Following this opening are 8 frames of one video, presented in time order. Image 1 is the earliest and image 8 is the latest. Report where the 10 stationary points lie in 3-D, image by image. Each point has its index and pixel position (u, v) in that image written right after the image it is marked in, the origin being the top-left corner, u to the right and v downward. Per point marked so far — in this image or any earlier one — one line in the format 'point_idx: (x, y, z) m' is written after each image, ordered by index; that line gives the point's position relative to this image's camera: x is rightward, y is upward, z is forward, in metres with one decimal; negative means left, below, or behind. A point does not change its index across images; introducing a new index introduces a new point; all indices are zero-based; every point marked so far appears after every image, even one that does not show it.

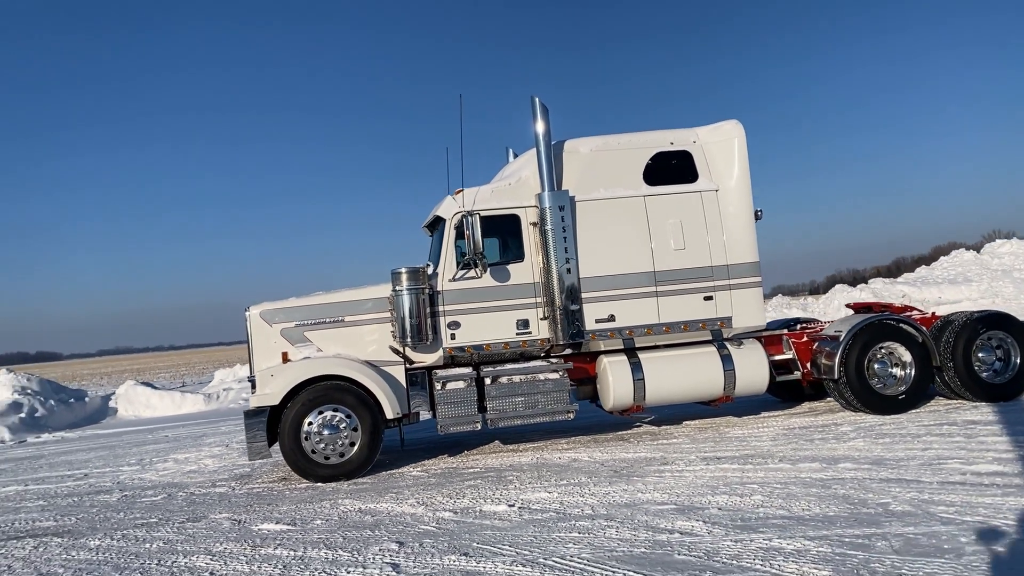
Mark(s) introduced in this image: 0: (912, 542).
0: (+1.9, -1.2, +3.8) m
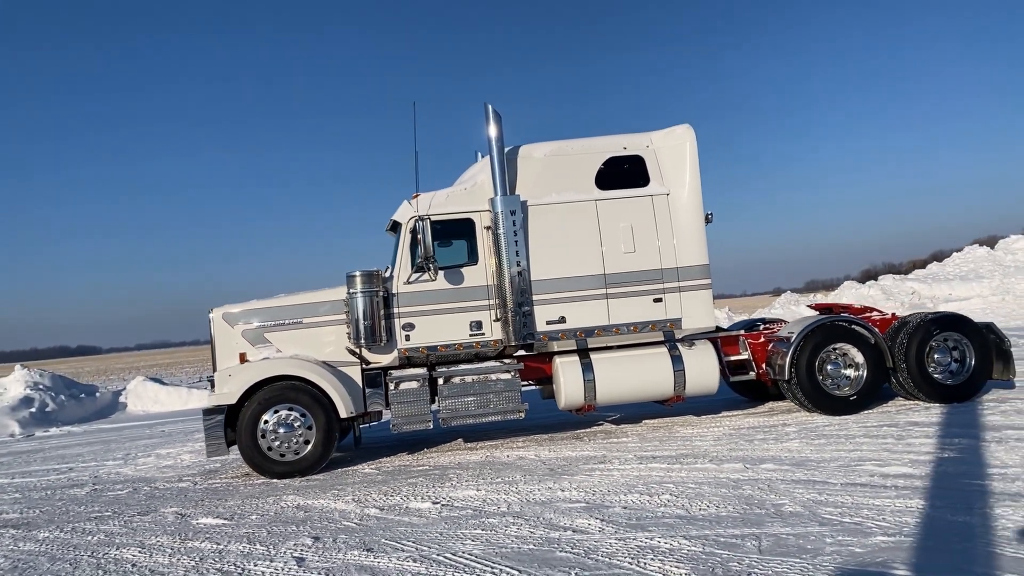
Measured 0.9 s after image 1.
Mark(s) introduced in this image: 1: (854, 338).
0: (+1.3, -1.2, +4.0) m
1: (+3.3, -0.5, +7.9) m
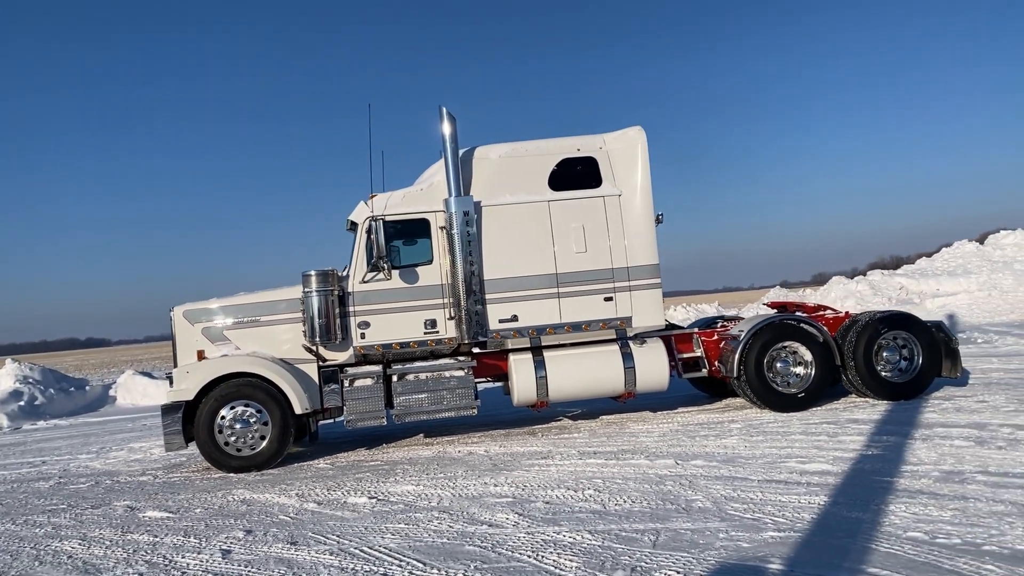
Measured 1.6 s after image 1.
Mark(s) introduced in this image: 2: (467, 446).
0: (+0.8, -1.3, +4.1) m
1: (+2.9, -0.5, +8.0) m
2: (-0.4, -1.5, +7.6) m
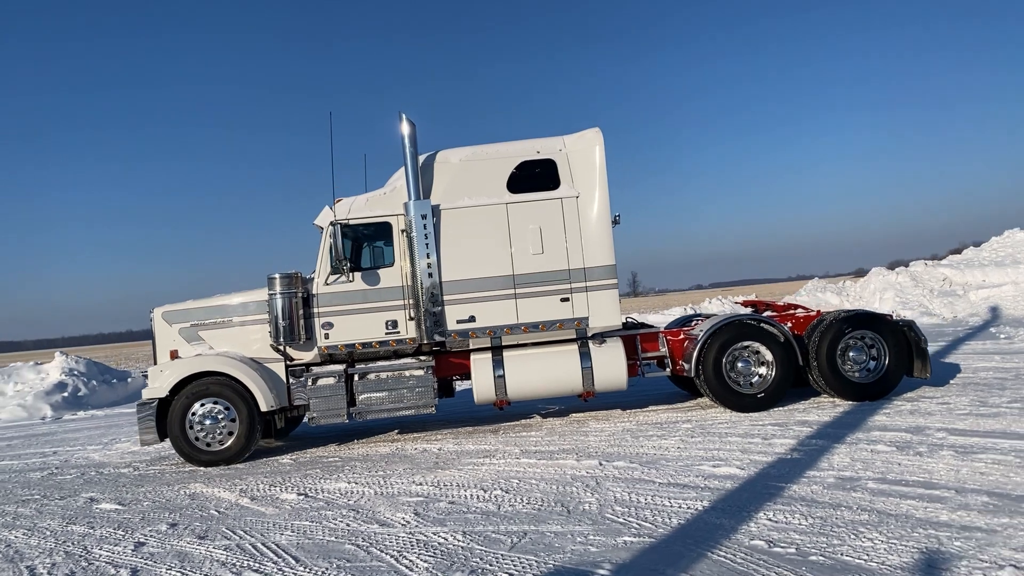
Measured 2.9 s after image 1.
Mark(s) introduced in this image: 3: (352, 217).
0: (+0.1, -1.3, +4.2) m
1: (+2.5, -0.5, +8.0) m
2: (-0.9, -1.5, +7.9) m
3: (-1.6, +0.7, +8.1) m
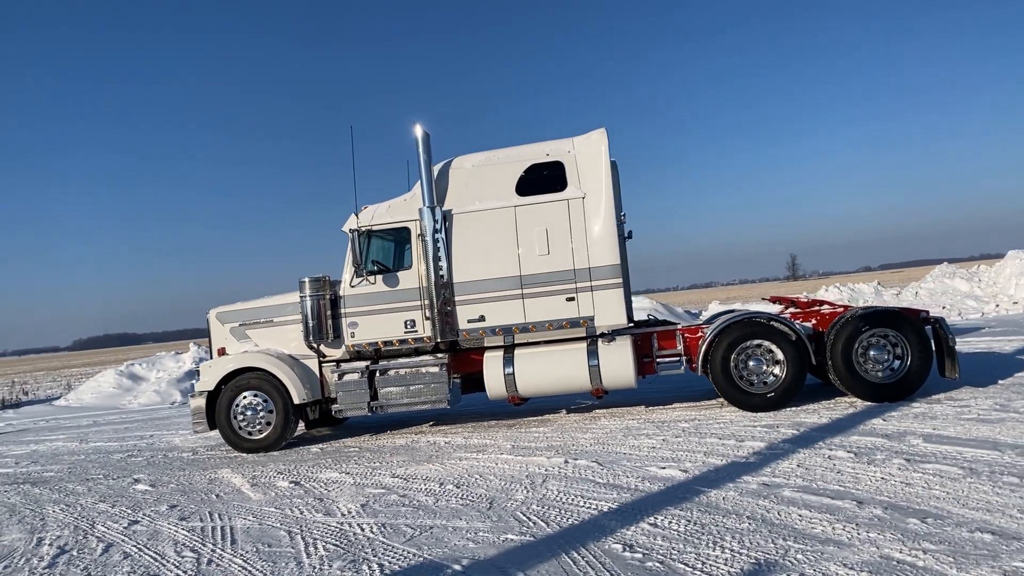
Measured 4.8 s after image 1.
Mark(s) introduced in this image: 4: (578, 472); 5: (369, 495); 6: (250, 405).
0: (-0.4, -1.4, +4.6) m
1: (+2.5, -0.5, +7.8) m
2: (-0.7, -1.5, +8.3) m
3: (-1.5, +0.7, +8.6) m
4: (+0.5, -1.3, +5.9) m
5: (-1.0, -1.5, +5.8) m
6: (-2.8, -1.3, +8.6) m
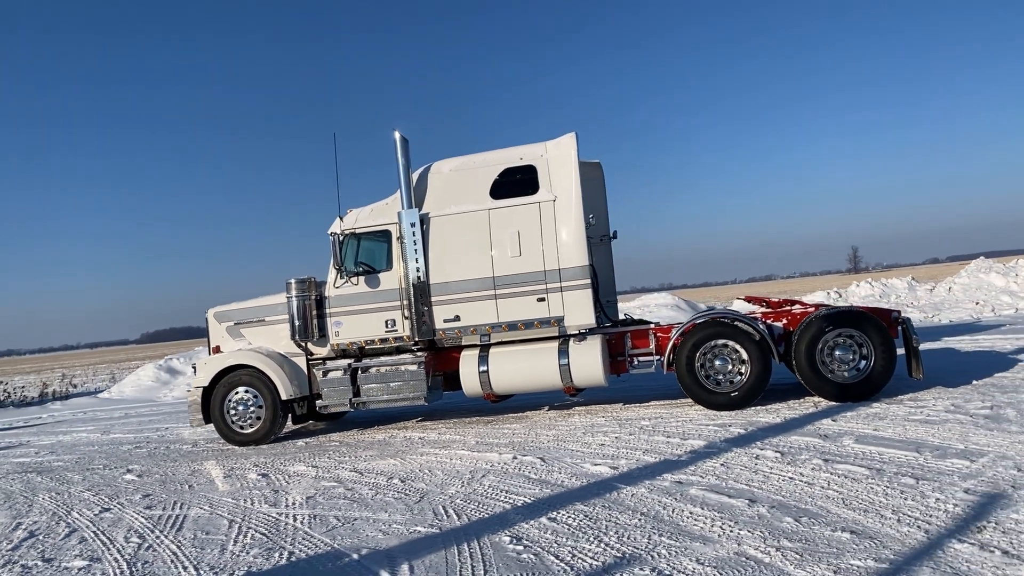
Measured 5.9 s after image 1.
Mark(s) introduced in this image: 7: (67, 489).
0: (-0.9, -1.4, +4.9) m
1: (+2.2, -0.5, +7.9) m
2: (-1.0, -1.5, +8.6) m
3: (-1.7, +0.7, +9.0) m
4: (+0.1, -1.4, +6.1) m
5: (-1.4, -1.5, +6.1) m
6: (-3.0, -1.3, +9.1) m
7: (-4.0, -1.8, +7.3) m
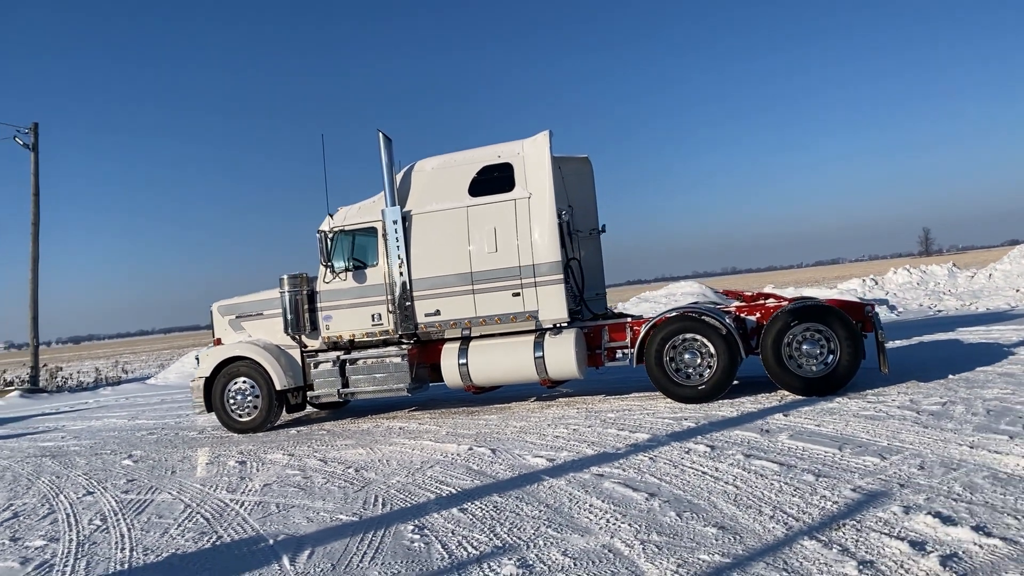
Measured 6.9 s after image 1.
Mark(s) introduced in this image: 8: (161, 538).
0: (-1.4, -1.4, +5.2) m
1: (+1.9, -0.4, +8.0) m
2: (-1.2, -1.5, +8.9) m
3: (-1.9, +0.7, +9.3) m
4: (-0.3, -1.4, +6.4) m
5: (-1.8, -1.5, +6.5) m
6: (-3.2, -1.2, +9.6) m
7: (-4.3, -1.8, +7.9) m
8: (-2.1, -1.5, +4.9) m
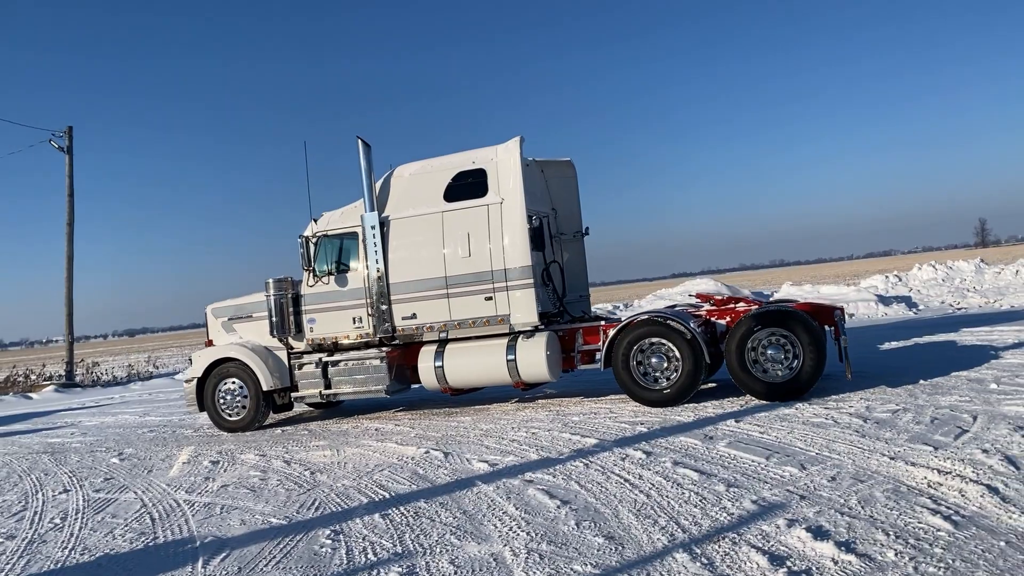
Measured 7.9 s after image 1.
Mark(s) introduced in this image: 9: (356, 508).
0: (-1.9, -1.5, +5.4) m
1: (+1.6, -0.5, +8.0) m
2: (-1.5, -1.5, +9.2) m
3: (-2.2, +0.7, +9.5) m
4: (-0.7, -1.4, +6.5) m
5: (-2.2, -1.6, +6.7) m
6: (-3.5, -1.3, +9.9) m
7: (-4.6, -1.9, +8.2) m
8: (-2.6, -1.6, +5.2) m
9: (-1.0, -1.4, +5.2) m
